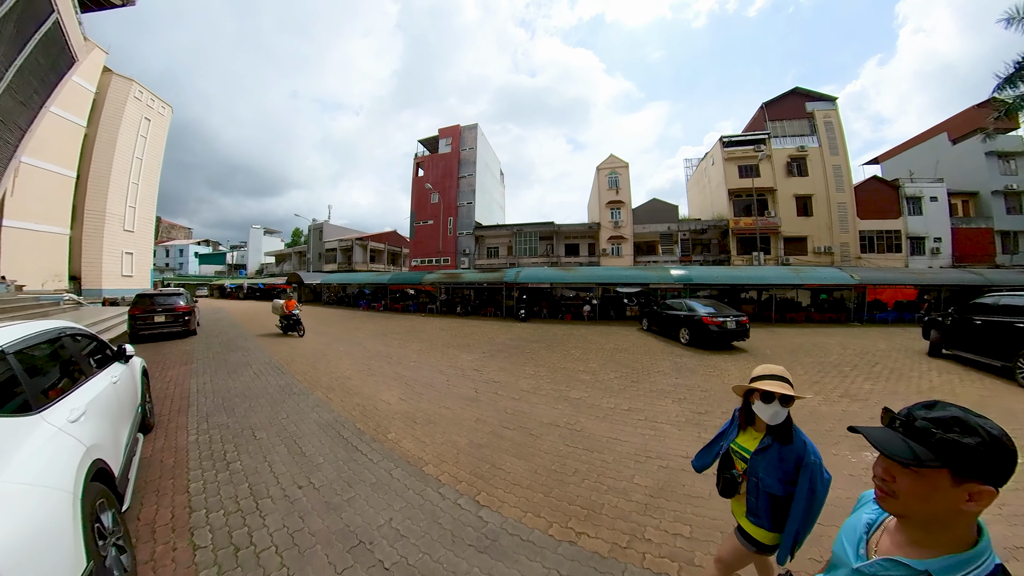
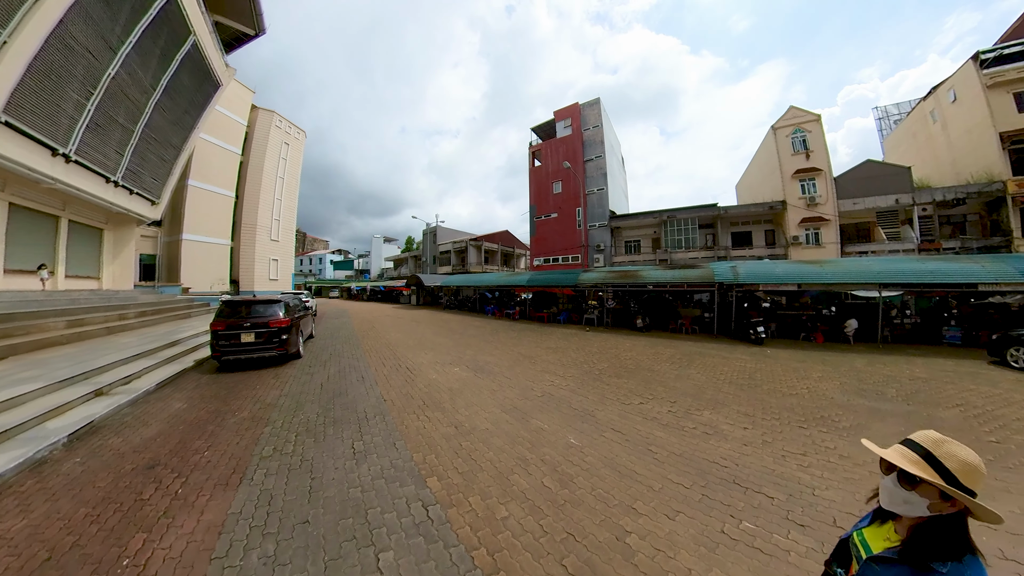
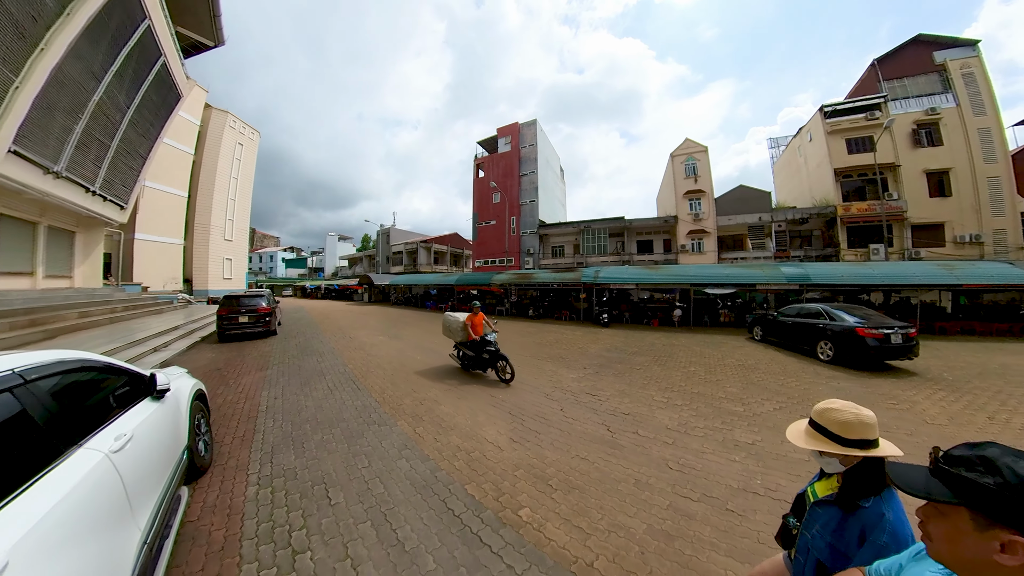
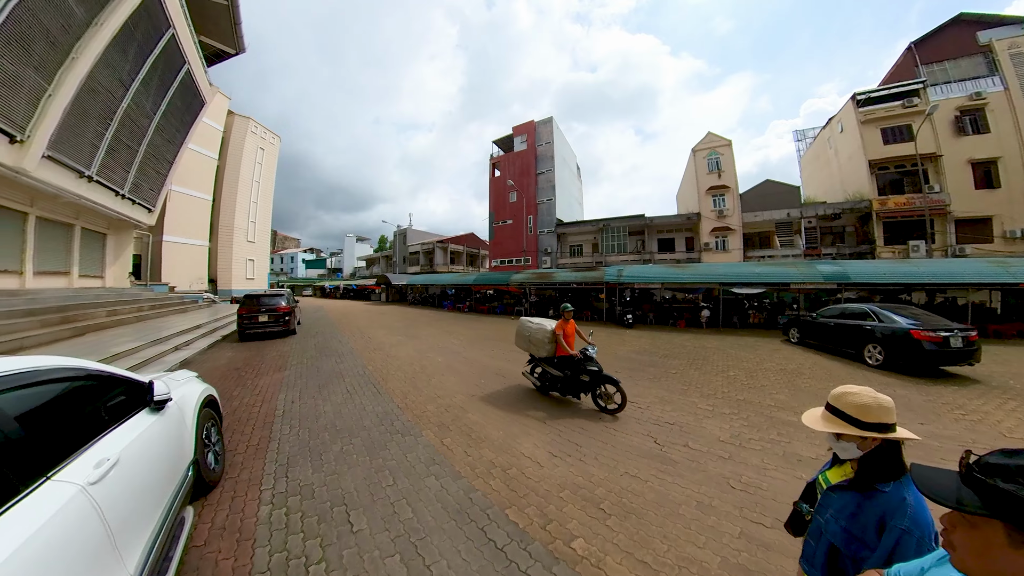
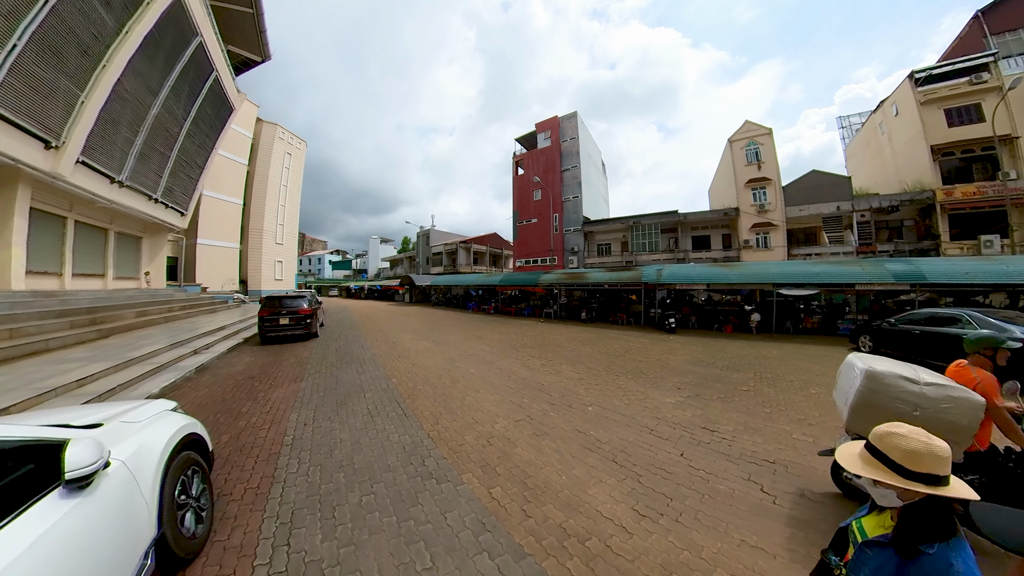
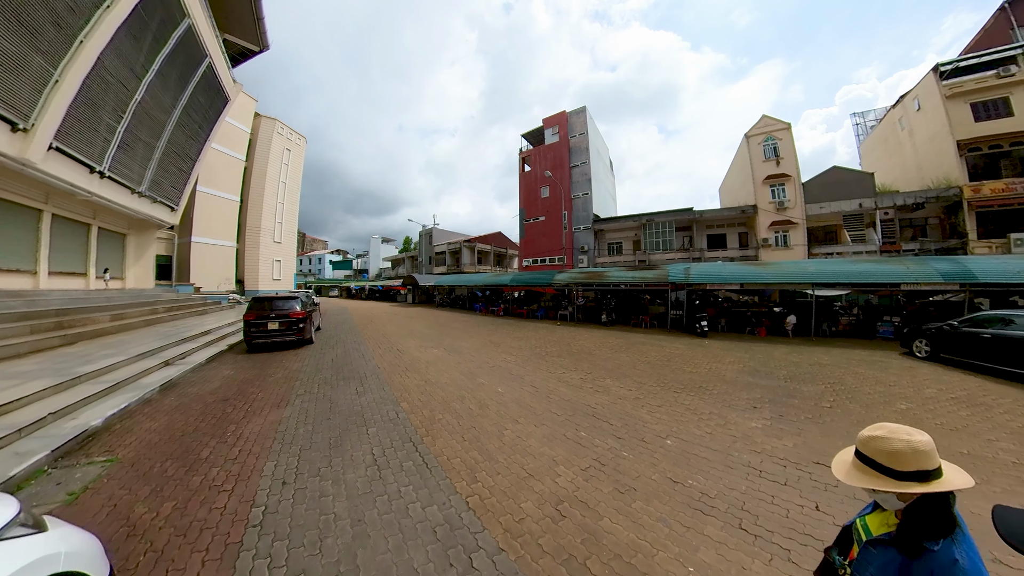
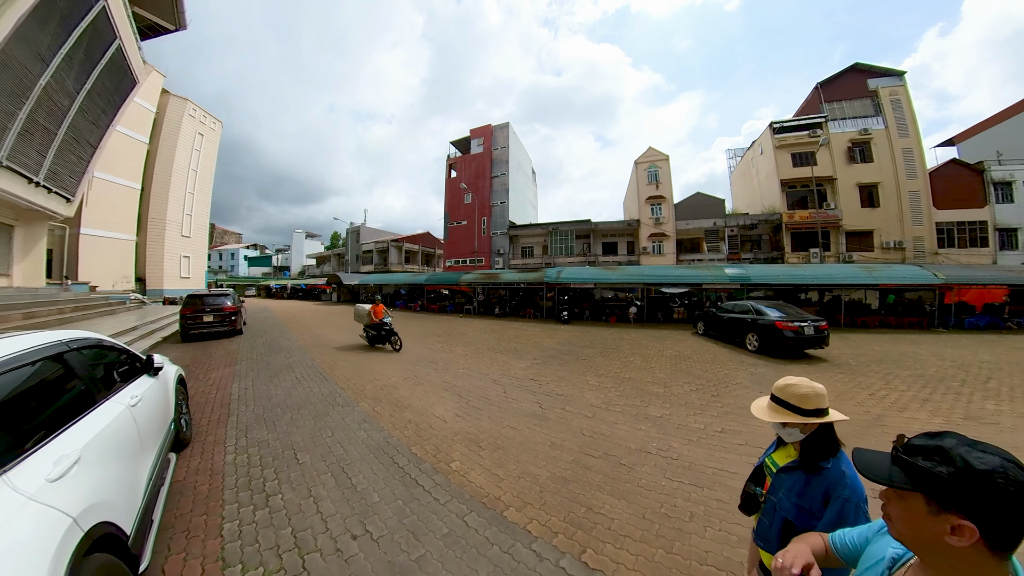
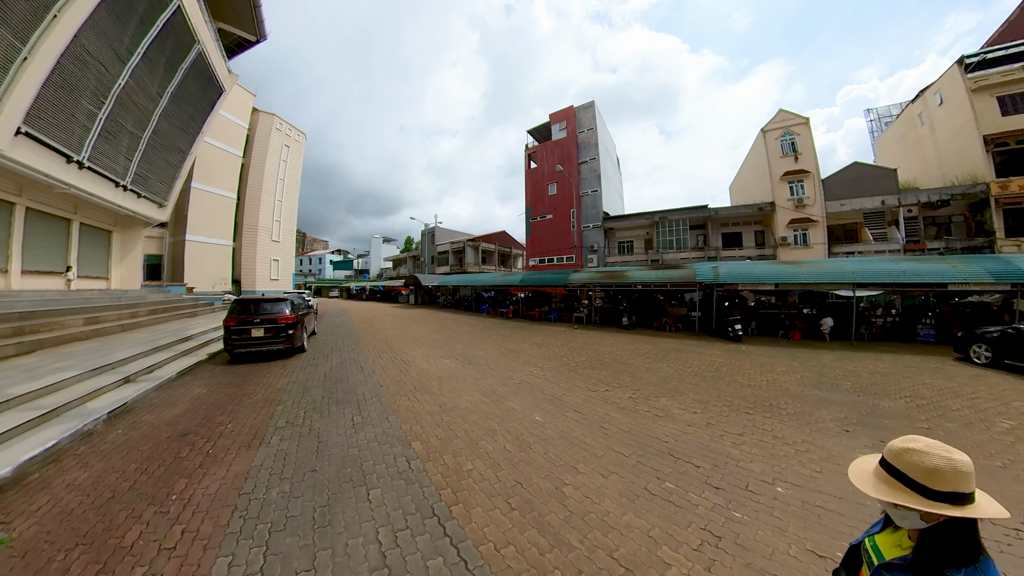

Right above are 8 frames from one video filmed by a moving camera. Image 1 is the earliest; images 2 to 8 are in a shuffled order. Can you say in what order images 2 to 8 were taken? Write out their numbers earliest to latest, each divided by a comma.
7, 3, 4, 5, 6, 8, 2
